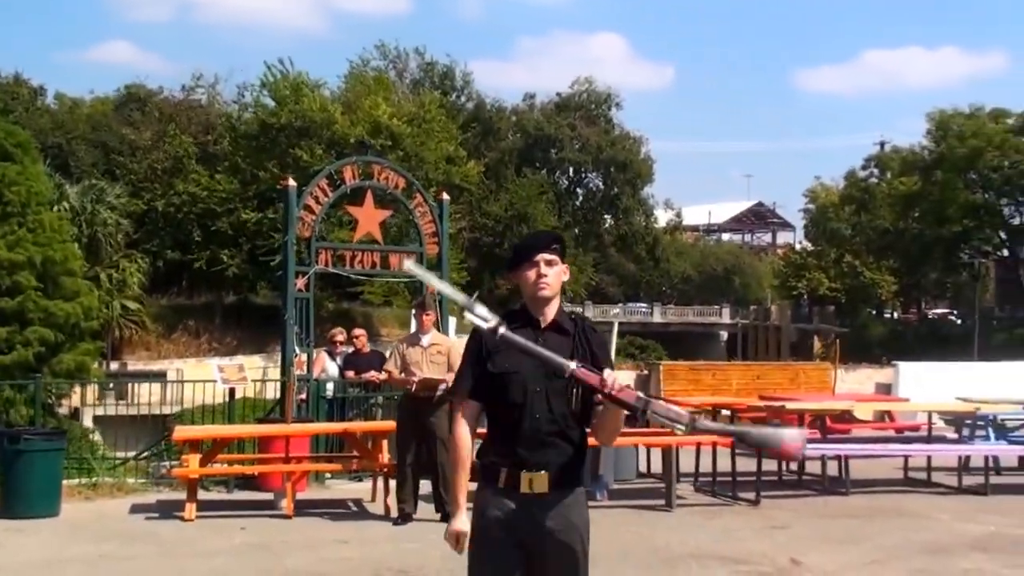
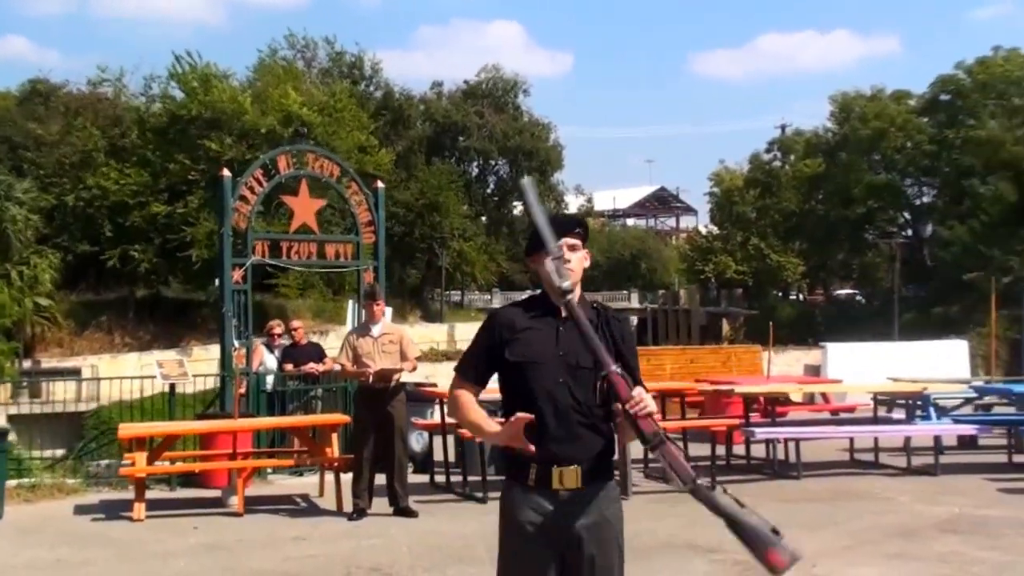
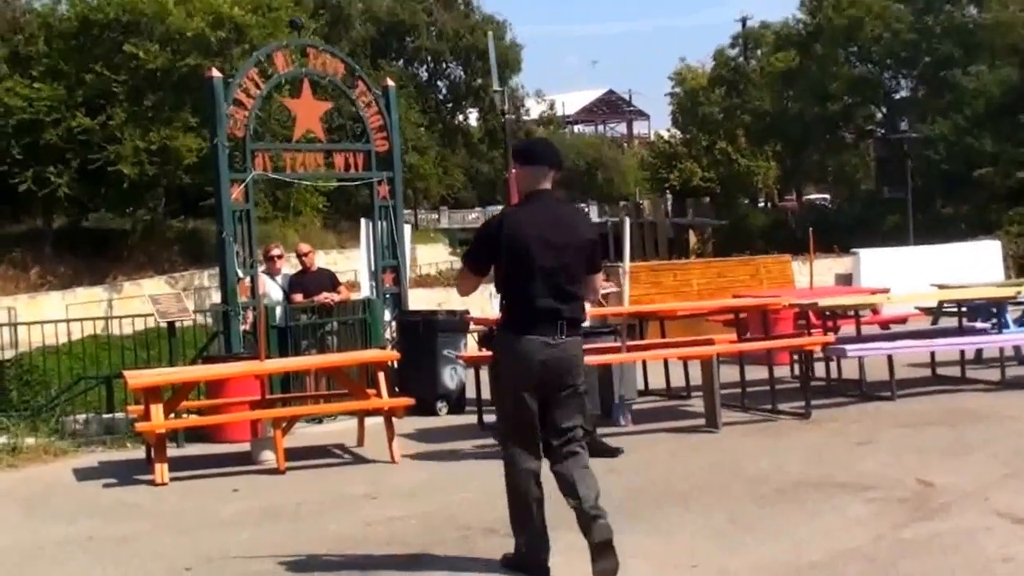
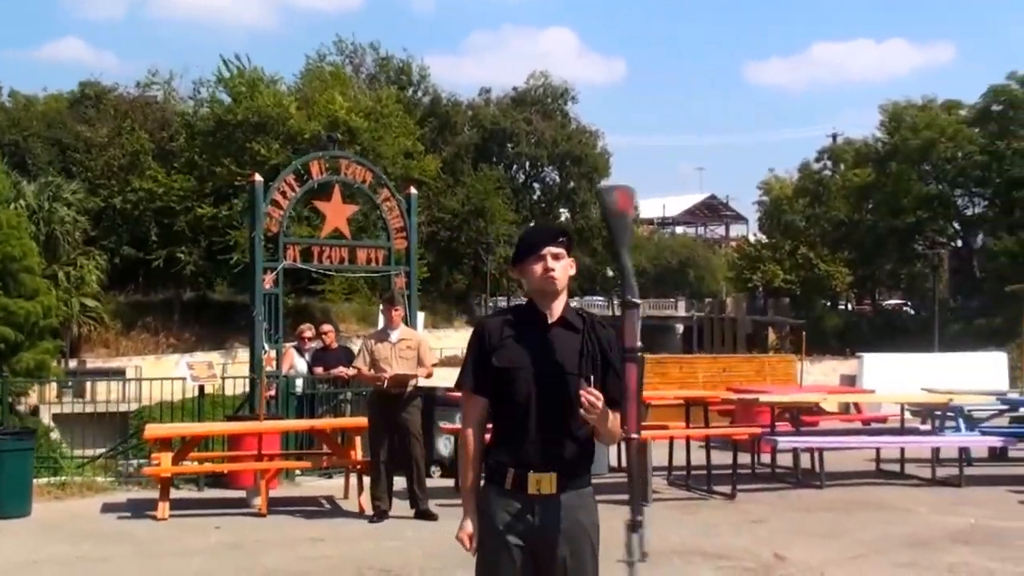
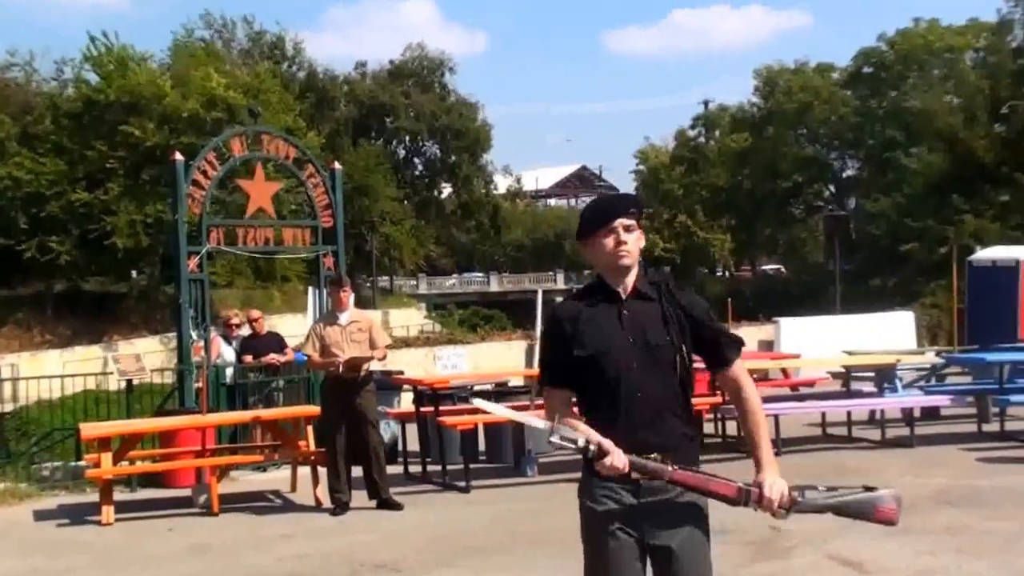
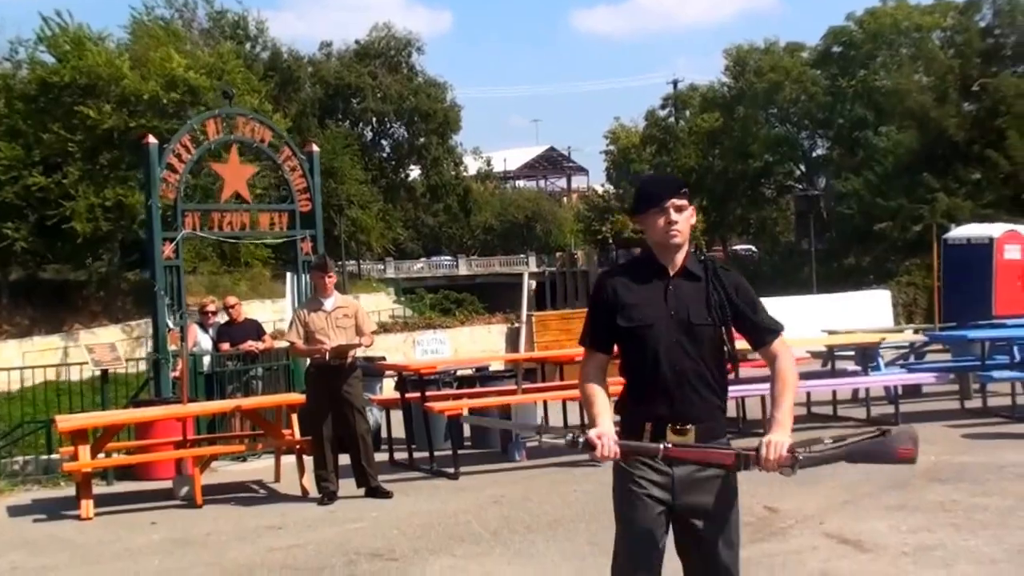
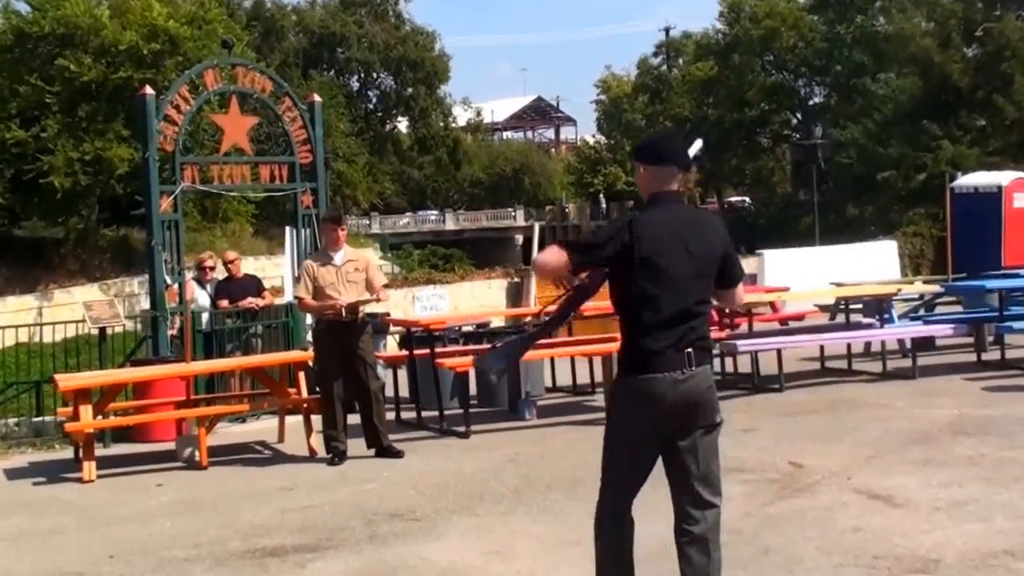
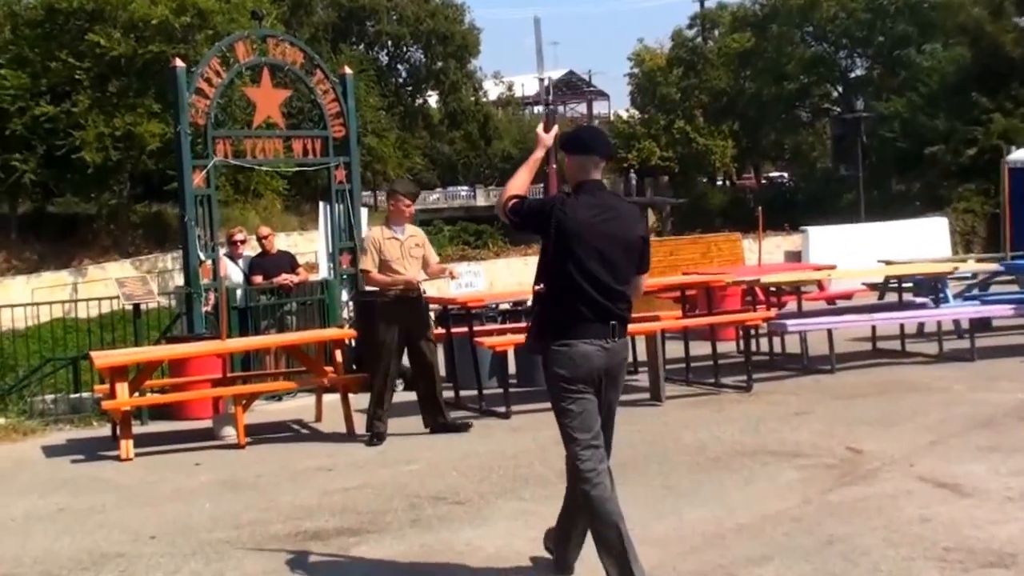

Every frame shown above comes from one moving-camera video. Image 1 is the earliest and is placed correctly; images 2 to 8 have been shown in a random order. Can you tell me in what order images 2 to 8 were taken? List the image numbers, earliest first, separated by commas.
4, 2, 5, 6, 7, 8, 3
